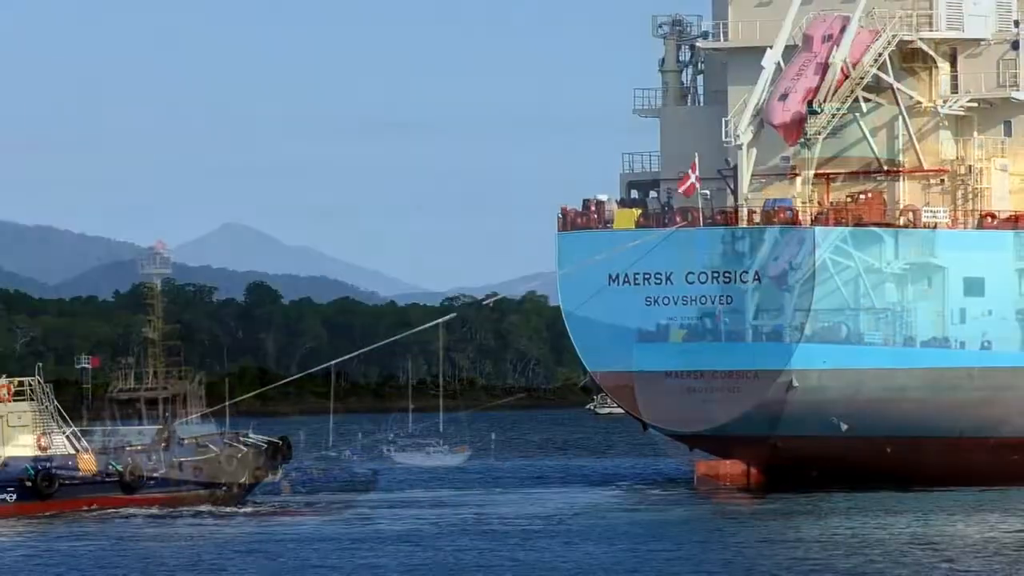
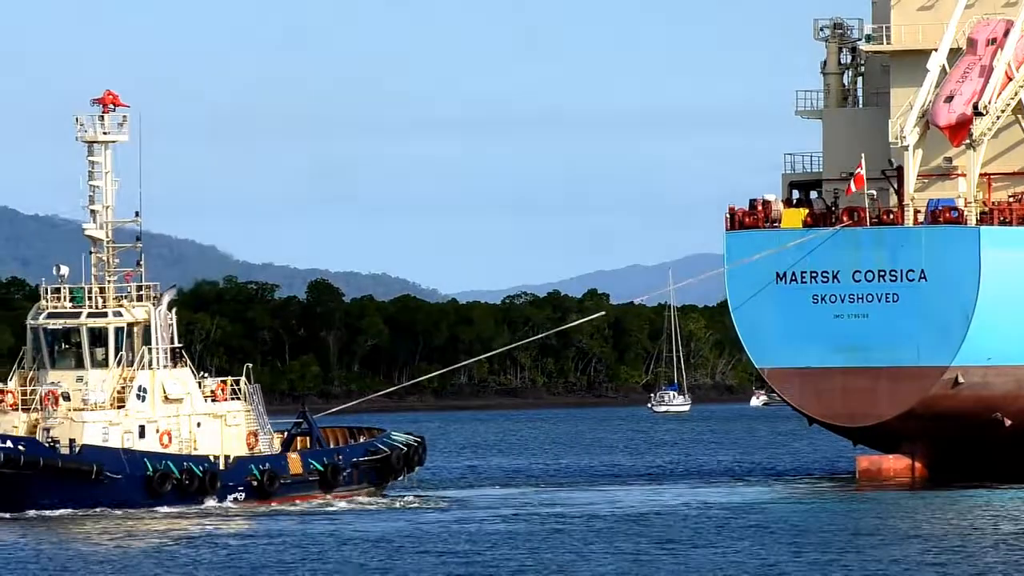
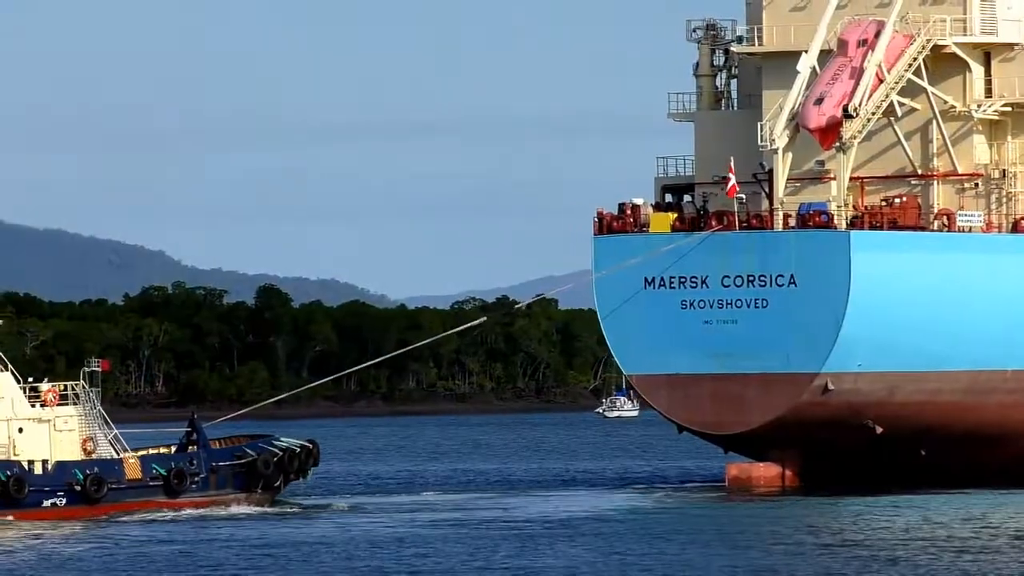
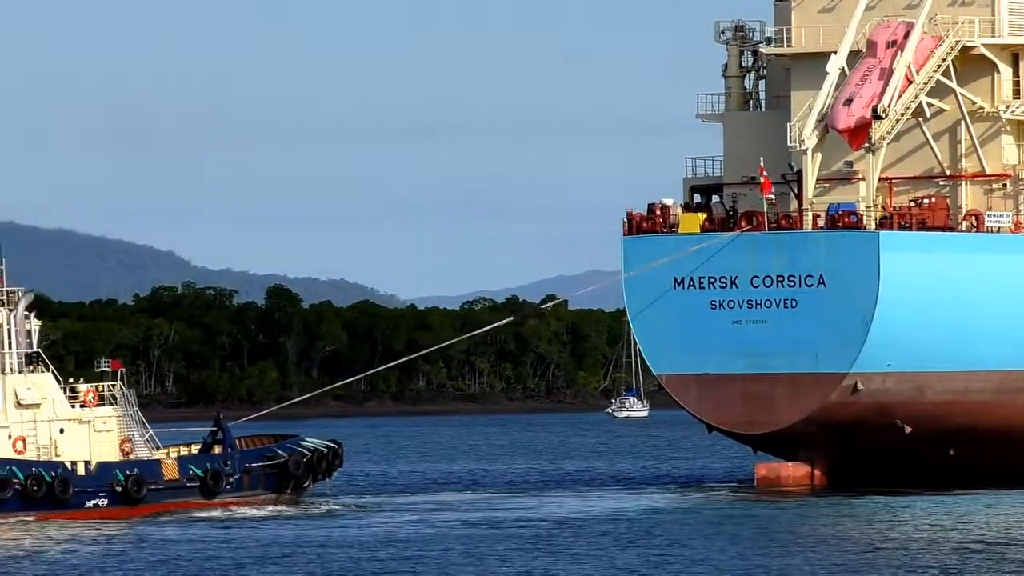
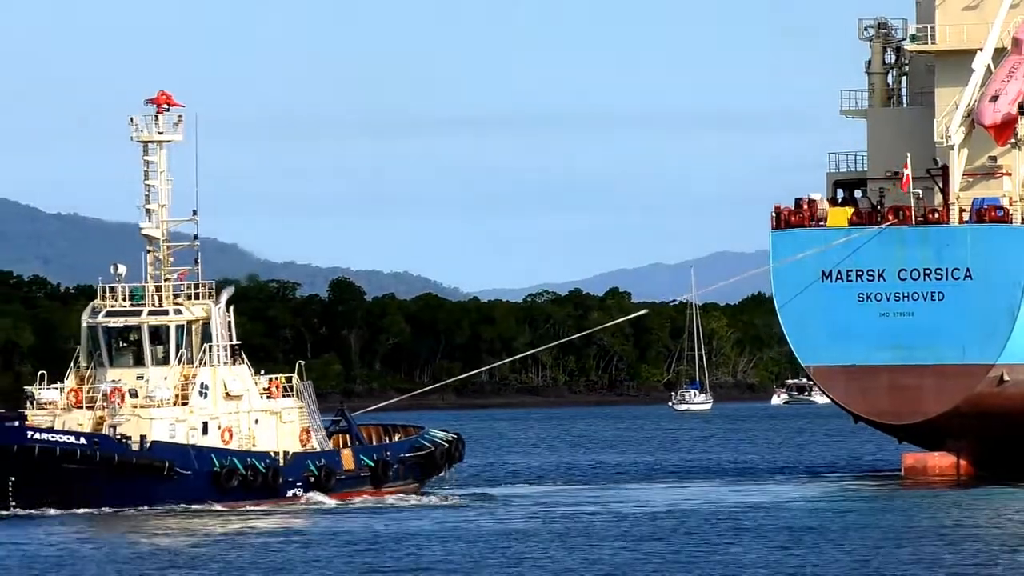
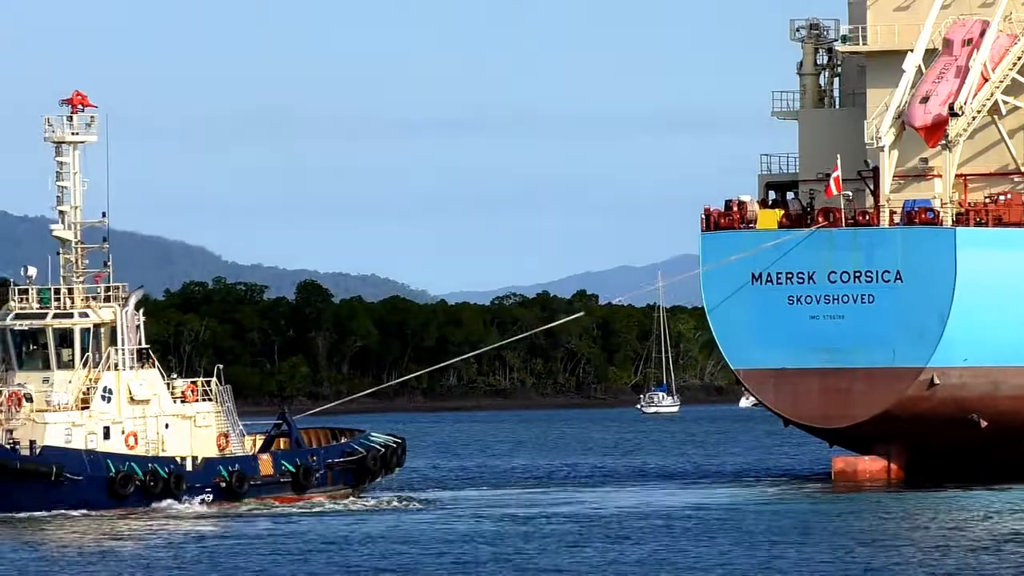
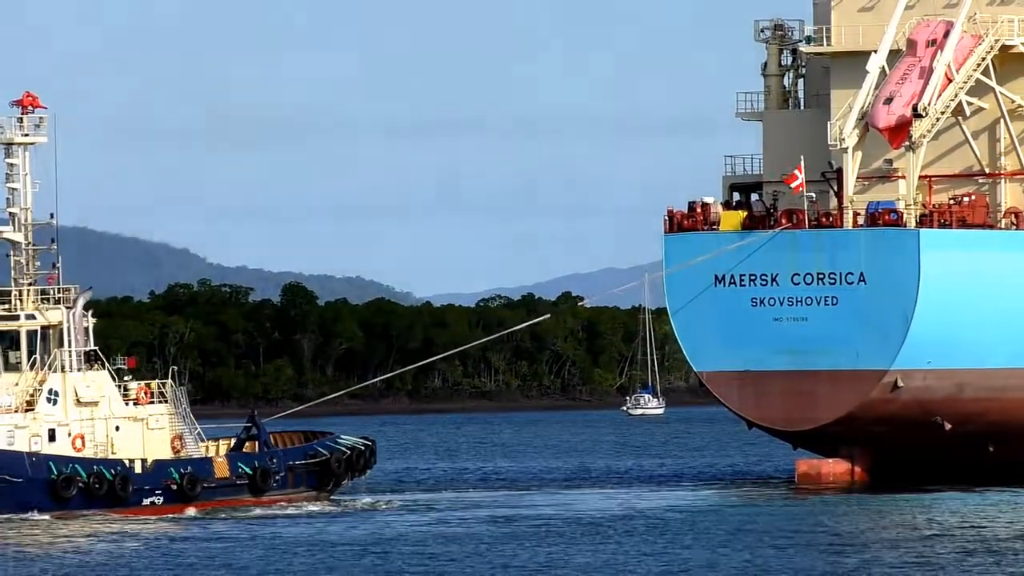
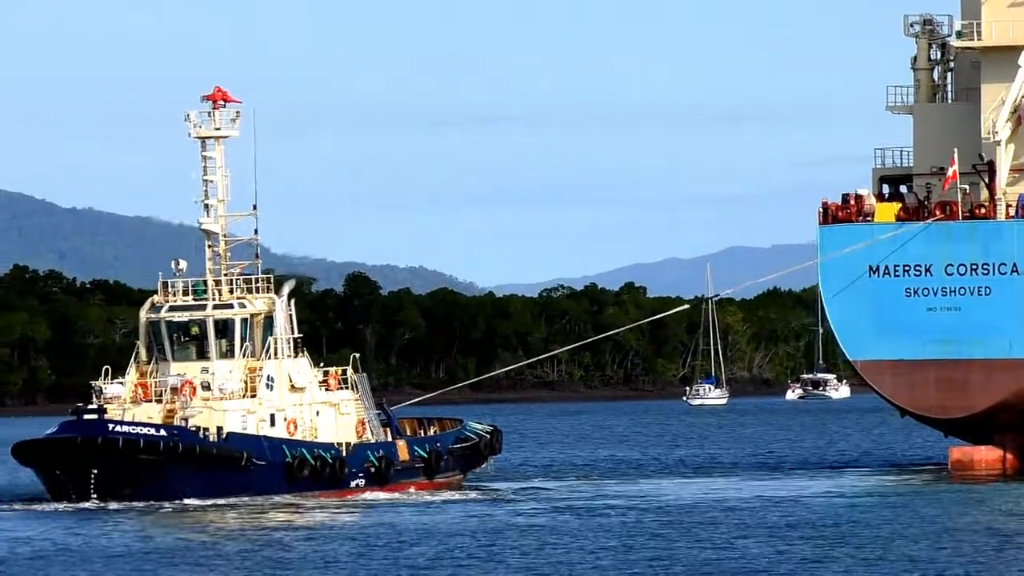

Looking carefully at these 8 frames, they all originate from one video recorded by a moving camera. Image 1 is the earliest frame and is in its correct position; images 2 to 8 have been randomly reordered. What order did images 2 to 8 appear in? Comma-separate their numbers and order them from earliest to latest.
3, 4, 7, 6, 2, 5, 8
